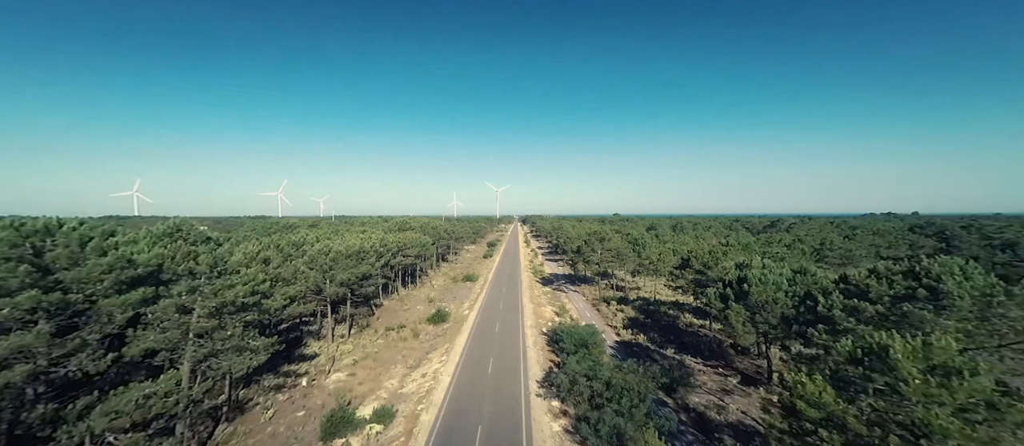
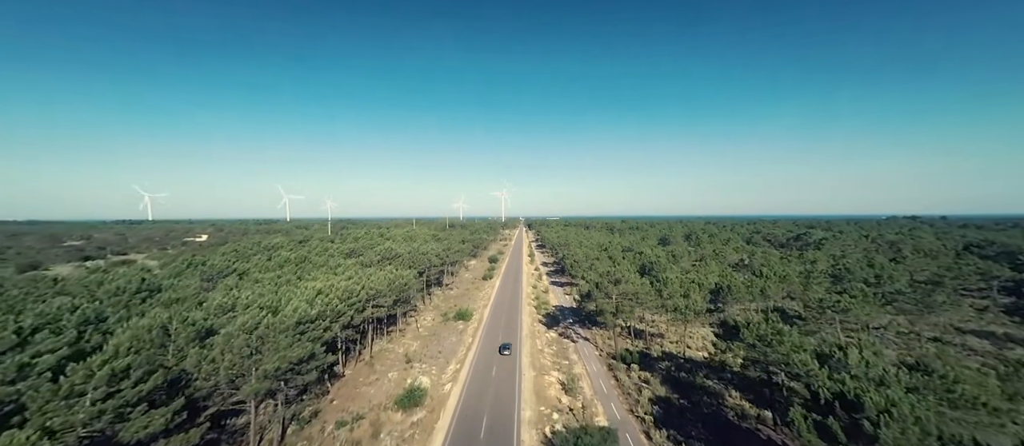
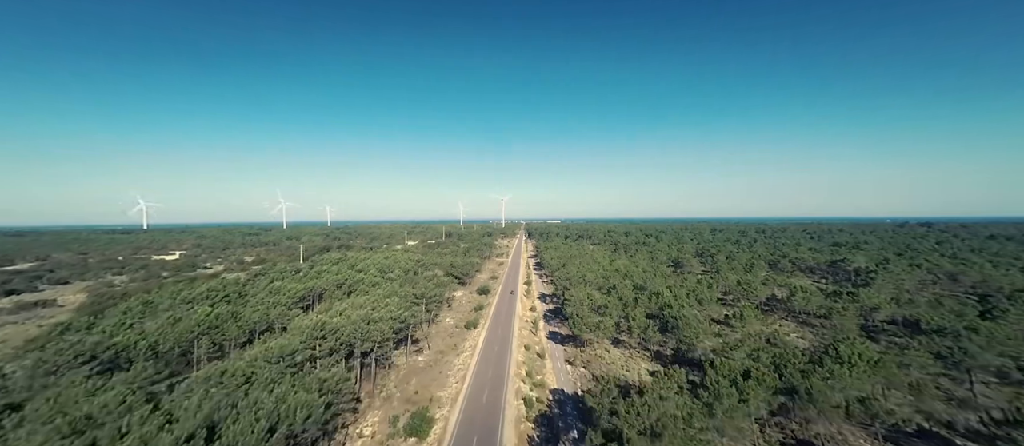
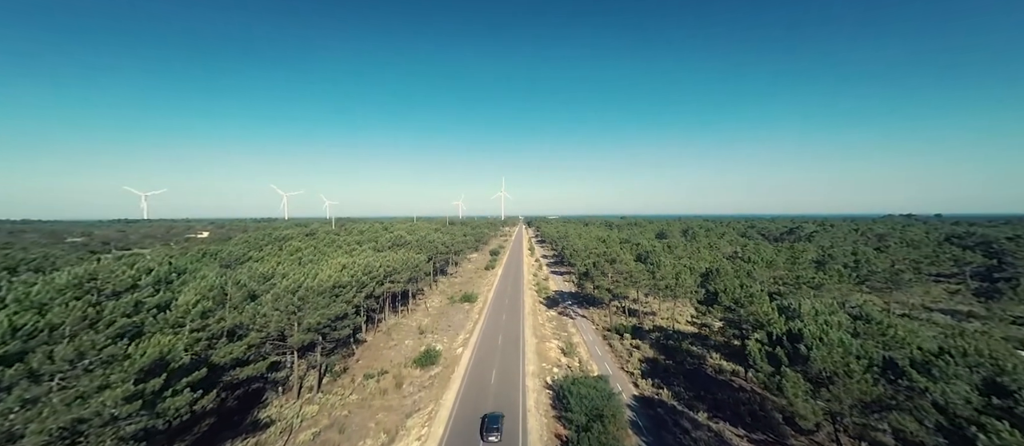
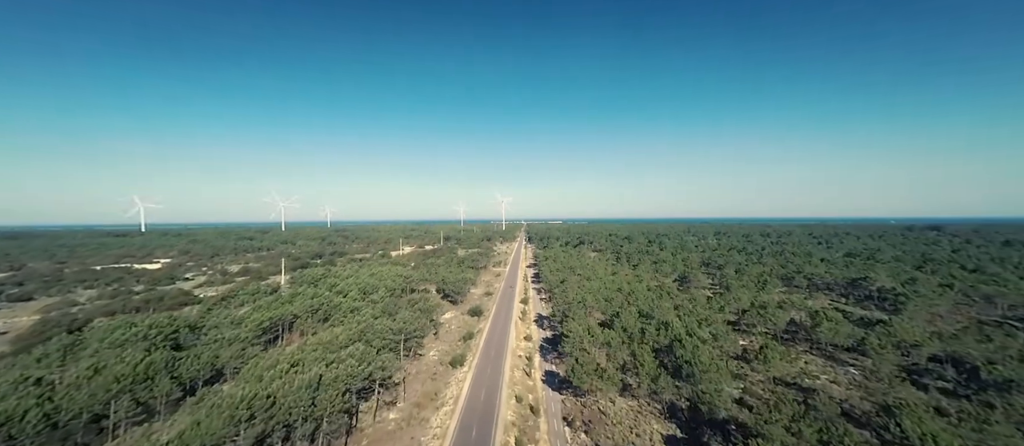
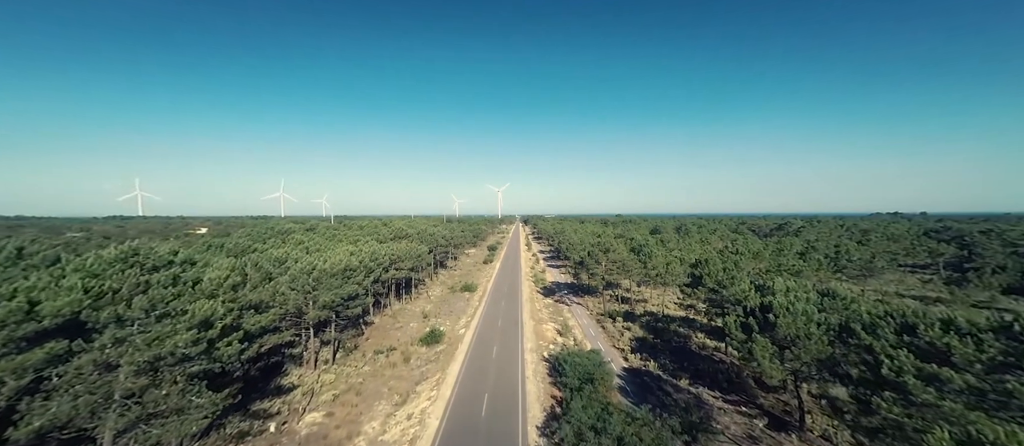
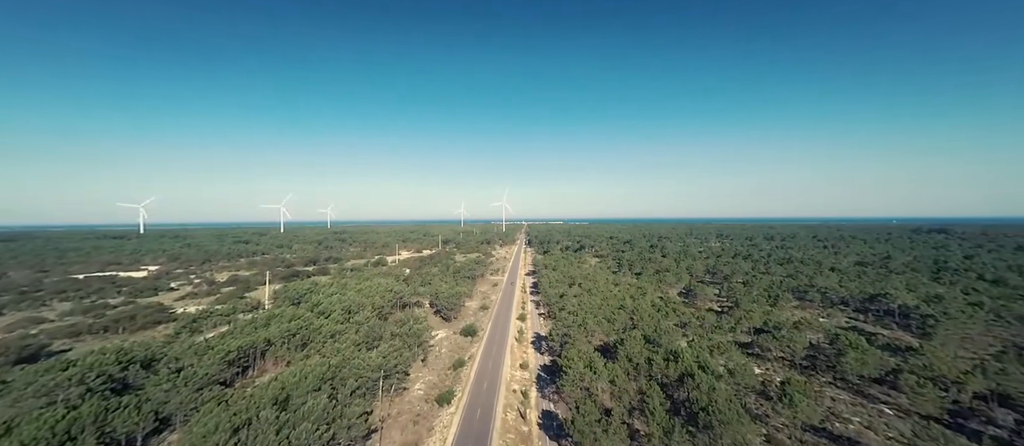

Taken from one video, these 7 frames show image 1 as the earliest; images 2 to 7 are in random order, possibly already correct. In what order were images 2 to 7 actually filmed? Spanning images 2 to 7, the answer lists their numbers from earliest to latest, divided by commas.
6, 4, 2, 3, 5, 7
